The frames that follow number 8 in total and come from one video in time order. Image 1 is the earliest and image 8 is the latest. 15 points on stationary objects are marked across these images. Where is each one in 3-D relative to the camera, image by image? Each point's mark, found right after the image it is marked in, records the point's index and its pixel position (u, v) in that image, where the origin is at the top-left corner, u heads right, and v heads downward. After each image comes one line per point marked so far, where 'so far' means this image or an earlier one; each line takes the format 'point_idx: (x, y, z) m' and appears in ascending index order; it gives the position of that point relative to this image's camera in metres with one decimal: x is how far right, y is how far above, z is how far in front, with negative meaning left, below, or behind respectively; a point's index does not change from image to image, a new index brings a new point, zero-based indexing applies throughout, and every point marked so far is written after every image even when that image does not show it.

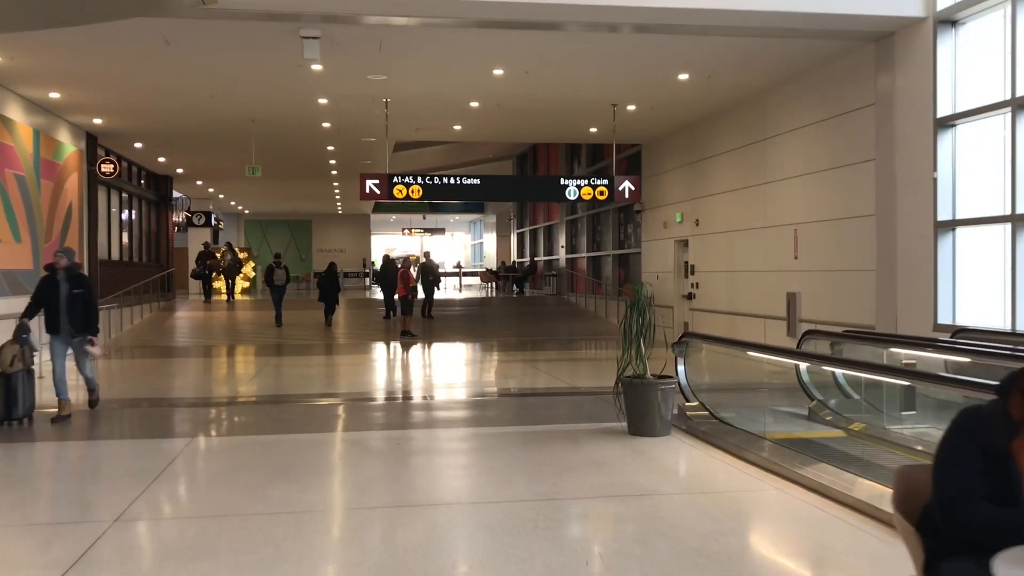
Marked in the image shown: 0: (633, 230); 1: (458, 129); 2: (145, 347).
0: (+2.1, +1.0, +16.9) m
1: (-0.8, +2.4, +14.1) m
2: (-5.8, -0.9, +15.1) m
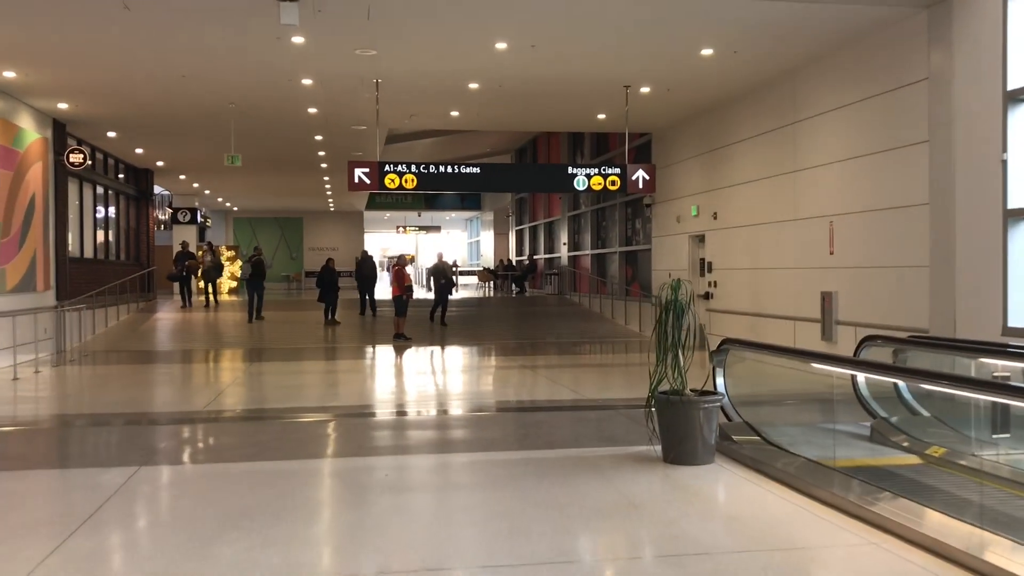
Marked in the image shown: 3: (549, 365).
0: (+2.2, +1.1, +15.8) m
1: (-0.8, +2.4, +13.1) m
2: (-5.8, -0.9, +14.0) m
3: (+0.4, -0.9, +11.5) m
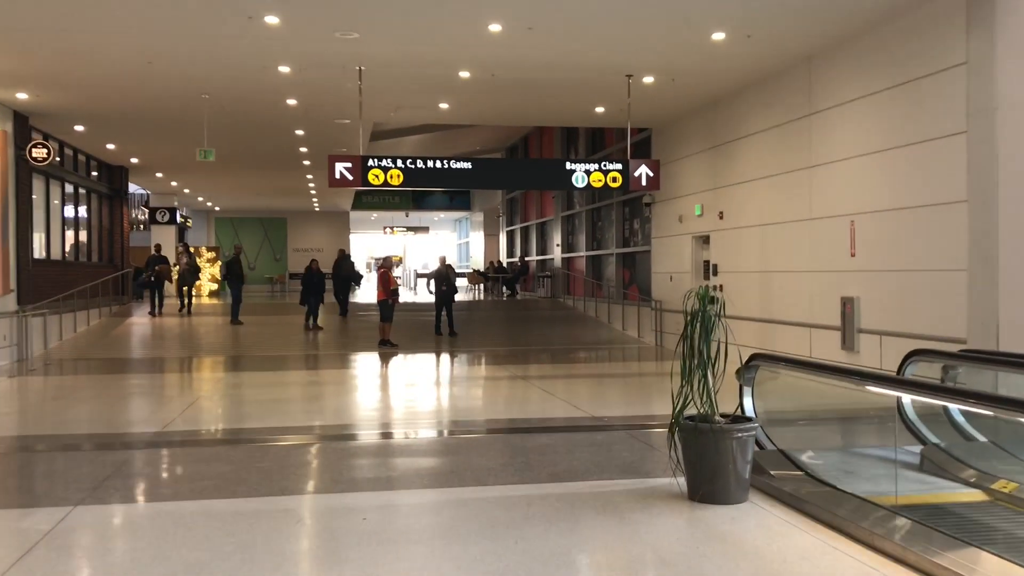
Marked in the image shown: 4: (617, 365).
0: (+2.0, +1.0, +15.1) m
1: (-0.9, +2.4, +12.3) m
2: (-5.9, -1.0, +13.1) m
3: (+0.4, -1.0, +10.7) m
4: (+1.3, -1.0, +11.7) m
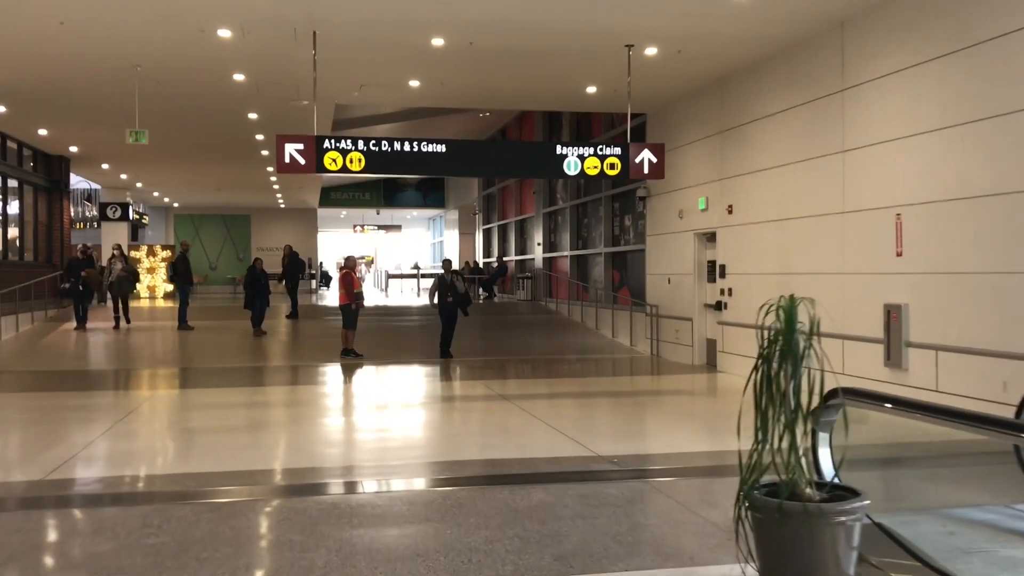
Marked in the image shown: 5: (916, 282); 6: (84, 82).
0: (+1.7, +1.0, +13.7) m
1: (-1.1, +2.3, +10.8) m
2: (-6.1, -1.0, +11.5) m
3: (+0.2, -1.0, +9.3) m
4: (+1.1, -1.0, +10.3) m
5: (+3.1, 0.0, +7.2) m
6: (-4.8, +2.3, +10.7) m
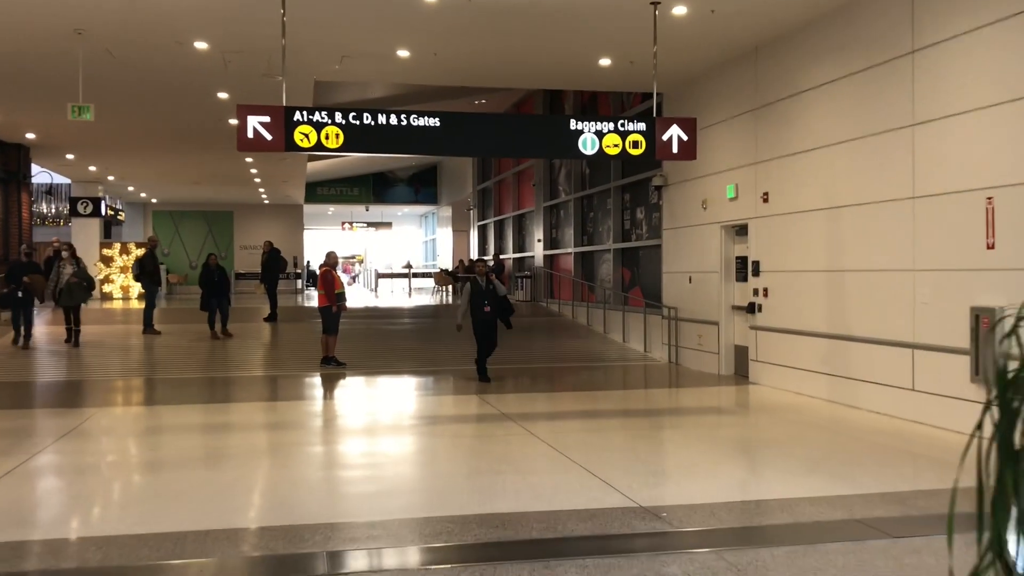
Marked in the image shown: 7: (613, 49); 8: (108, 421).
0: (+1.7, +1.0, +12.4) m
1: (-1.1, +2.3, +9.5) m
2: (-6.1, -1.0, +10.2) m
3: (+0.2, -1.0, +8.0) m
4: (+1.1, -1.0, +8.9) m
5: (+3.1, 0.0, +5.9) m
6: (-4.8, +2.3, +9.3) m
7: (+1.0, +2.3, +9.1) m
8: (-3.3, -1.1, +7.9) m
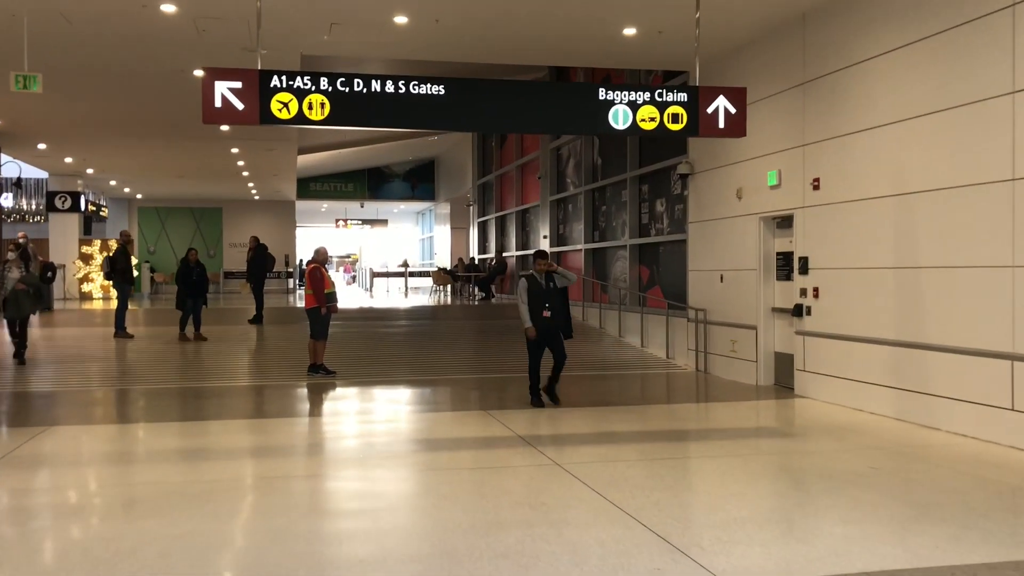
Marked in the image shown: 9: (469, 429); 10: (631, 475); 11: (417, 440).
0: (+1.8, +1.0, +11.2) m
1: (-1.0, +2.3, +8.3) m
2: (-6.0, -1.0, +9.0) m
3: (+0.3, -1.0, +6.8) m
4: (+1.2, -1.0, +7.8) m
5: (+3.2, 0.0, +4.8) m
6: (-4.7, +2.3, +8.1) m
7: (+1.1, +2.3, +7.9) m
8: (-3.2, -1.1, +6.8) m
9: (-0.3, -1.0, +6.7) m
10: (+0.6, -1.1, +5.1) m
11: (-0.6, -1.0, +6.3) m
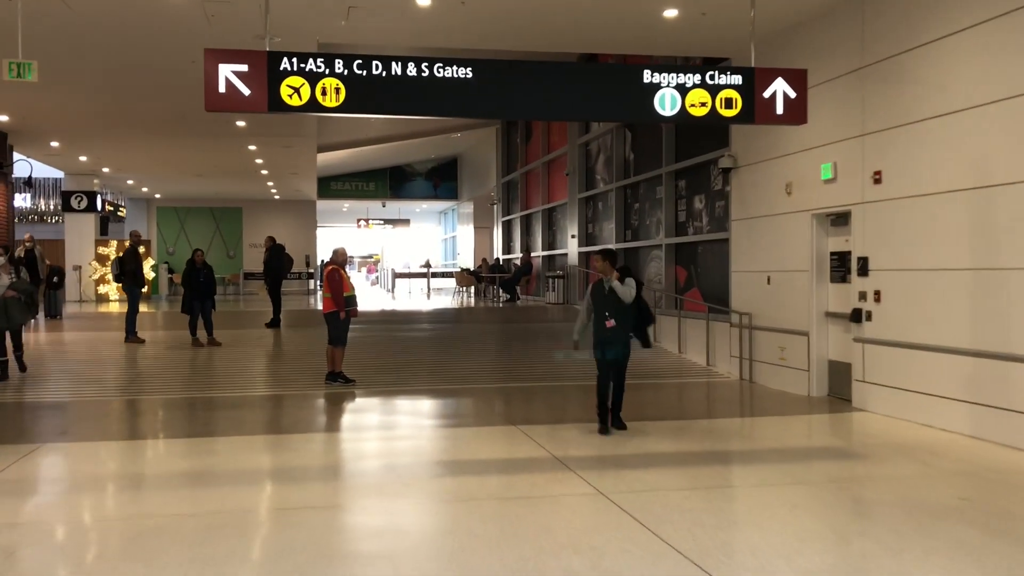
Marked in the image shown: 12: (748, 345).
0: (+2.1, +0.9, +10.6) m
1: (-0.7, +2.3, +7.7) m
2: (-5.7, -1.1, +8.5) m
3: (+0.6, -1.0, +6.2) m
4: (+1.4, -1.0, +7.2) m
5: (+3.4, 0.0, +4.1) m
6: (-4.4, +2.3, +7.6) m
7: (+1.3, +2.2, +7.3) m
8: (-3.0, -1.1, +6.2) m
9: (-0.1, -1.0, +6.1) m
10: (+0.8, -1.1, +4.5) m
11: (-0.4, -1.0, +5.7) m
12: (+2.3, -0.6, +9.2) m
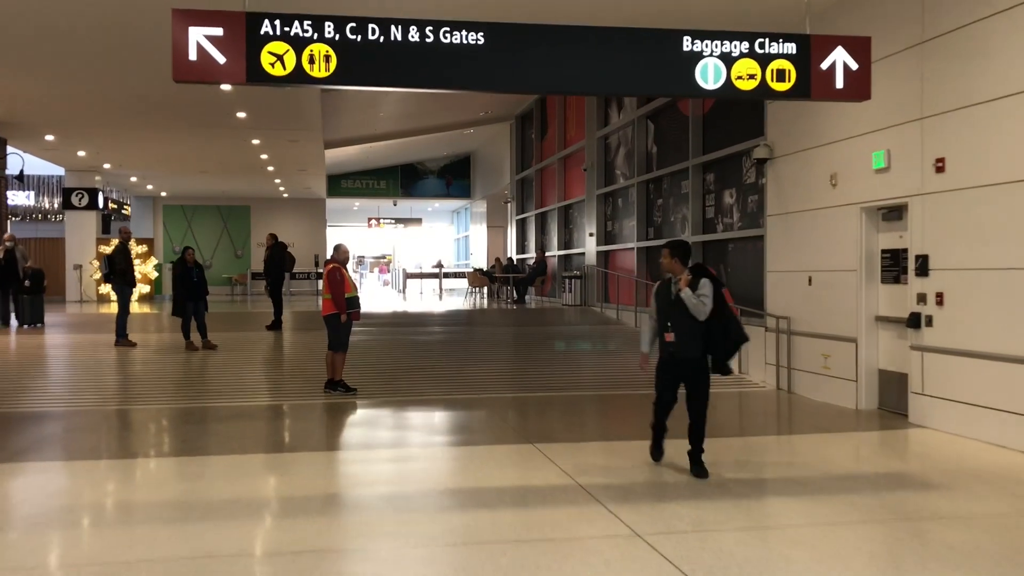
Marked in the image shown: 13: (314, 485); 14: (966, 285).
0: (+2.3, +0.9, +9.8) m
1: (-0.6, +2.3, +7.0) m
2: (-5.6, -1.0, +7.8) m
3: (+0.7, -1.0, +5.4) m
4: (+1.6, -1.0, +6.4) m
5: (+3.5, 0.0, +3.3) m
6: (-4.3, +2.3, +6.9) m
7: (+1.4, +2.2, +6.5) m
8: (-2.9, -1.1, +5.5) m
9: (0.0, -1.0, +5.3) m
10: (+0.9, -1.1, +3.7) m
11: (-0.3, -1.0, +4.9) m
12: (+2.4, -0.6, +8.4) m
13: (-1.1, -1.1, +5.1) m
14: (+2.9, 0.0, +6.1) m
